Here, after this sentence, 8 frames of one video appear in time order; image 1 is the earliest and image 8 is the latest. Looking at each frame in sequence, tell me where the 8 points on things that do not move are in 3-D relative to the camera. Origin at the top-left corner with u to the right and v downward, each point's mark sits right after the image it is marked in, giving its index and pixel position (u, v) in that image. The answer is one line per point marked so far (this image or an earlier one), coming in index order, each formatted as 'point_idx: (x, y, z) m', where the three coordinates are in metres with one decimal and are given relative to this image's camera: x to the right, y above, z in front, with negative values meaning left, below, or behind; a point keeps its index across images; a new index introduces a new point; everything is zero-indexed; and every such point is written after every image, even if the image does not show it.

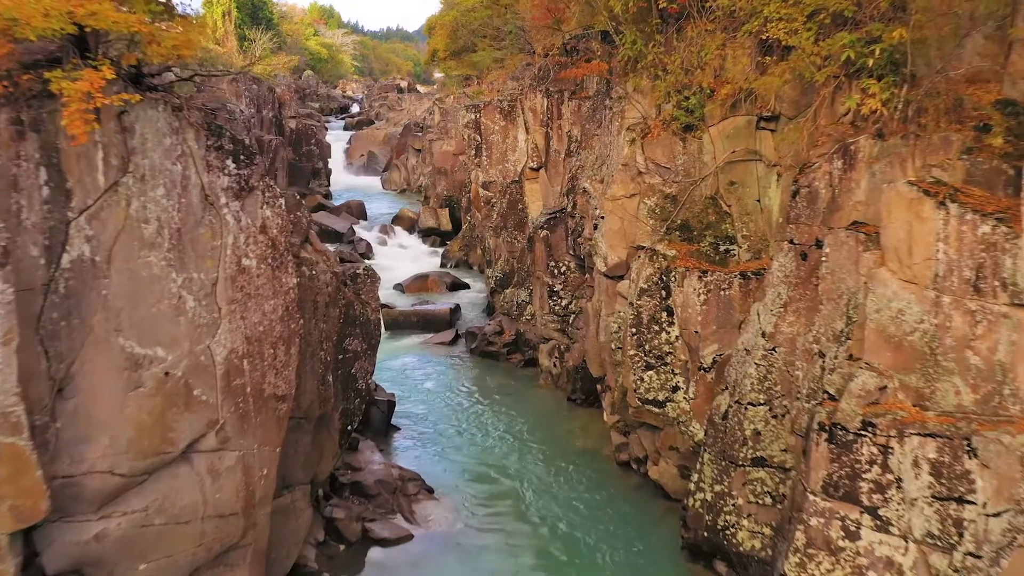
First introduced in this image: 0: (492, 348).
0: (-0.3, -0.8, +16.1) m
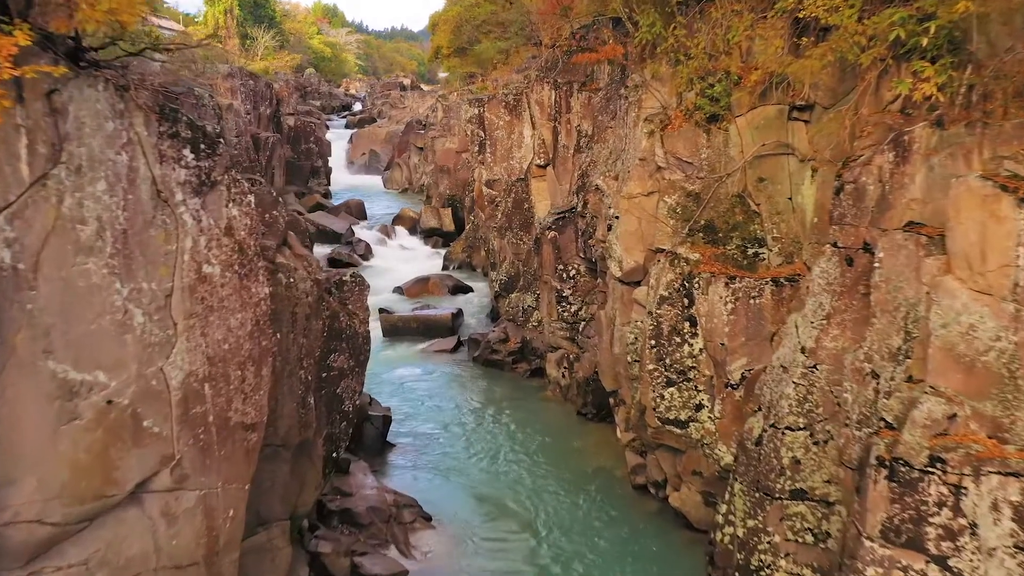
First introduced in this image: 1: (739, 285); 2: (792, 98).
0: (-0.2, -0.8, +15.1) m
1: (+1.6, 0.0, +8.8) m
2: (+2.0, +1.4, +9.0) m
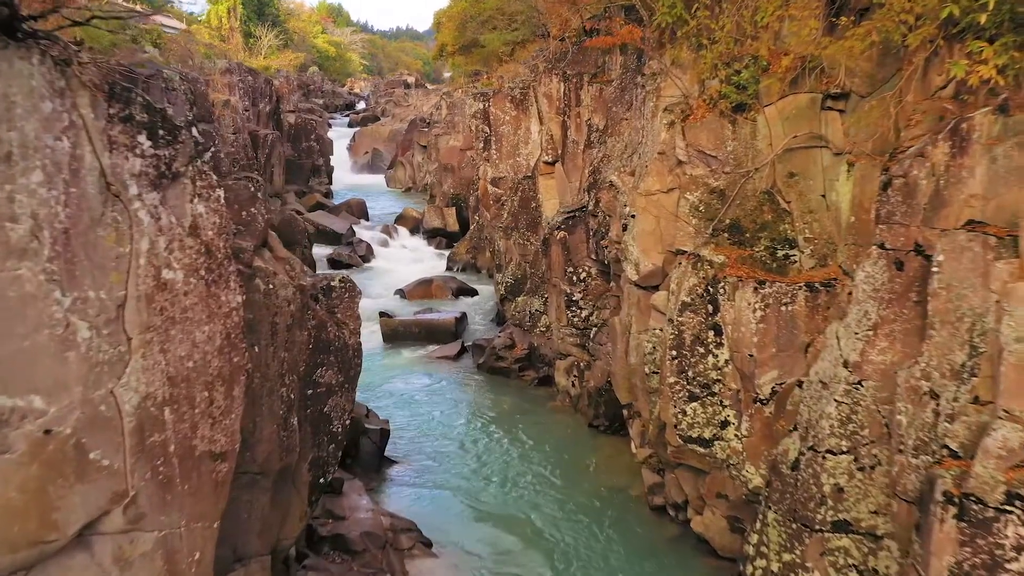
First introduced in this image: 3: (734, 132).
0: (-0.1, -0.9, +14.3) m
1: (+1.6, 0.0, +8.0) m
2: (+2.1, +1.3, +8.1) m
3: (+1.6, +1.1, +8.9) m
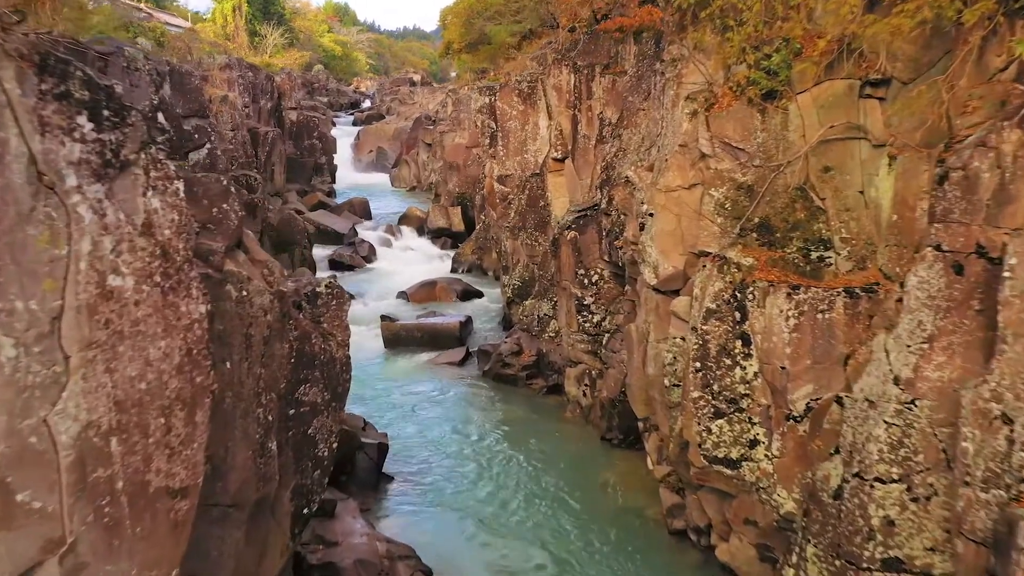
0: (0.0, -0.9, +13.6) m
1: (+1.7, 0.0, +7.2) m
2: (+2.1, +1.3, +7.4) m
3: (+1.6, +1.1, +8.1) m
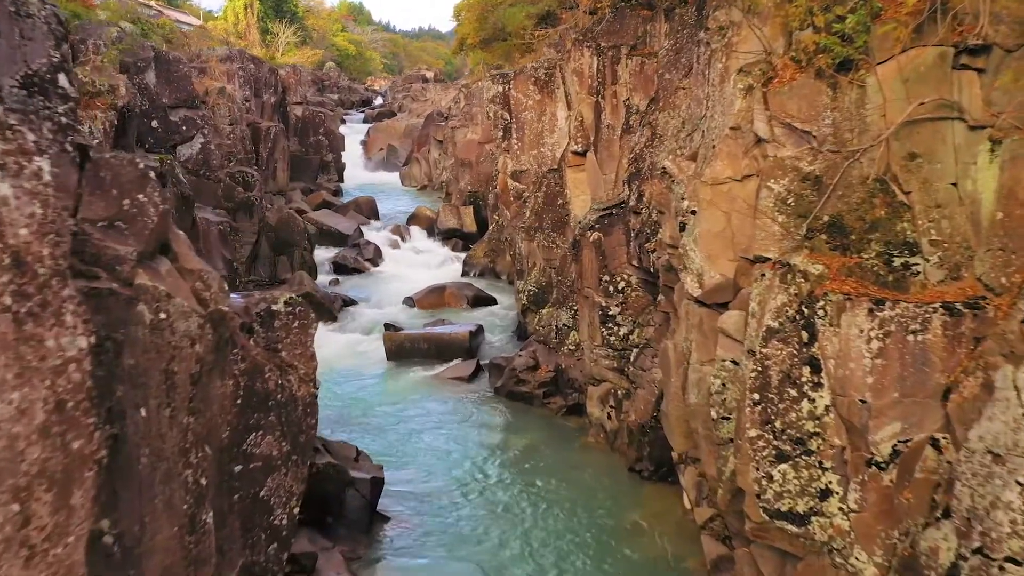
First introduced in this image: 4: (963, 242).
0: (+0.1, -1.0, +12.1) m
1: (+1.8, -0.1, +5.8) m
2: (+2.2, +1.2, +5.9) m
3: (+1.7, +1.0, +6.7) m
4: (+2.2, +0.2, +6.0) m
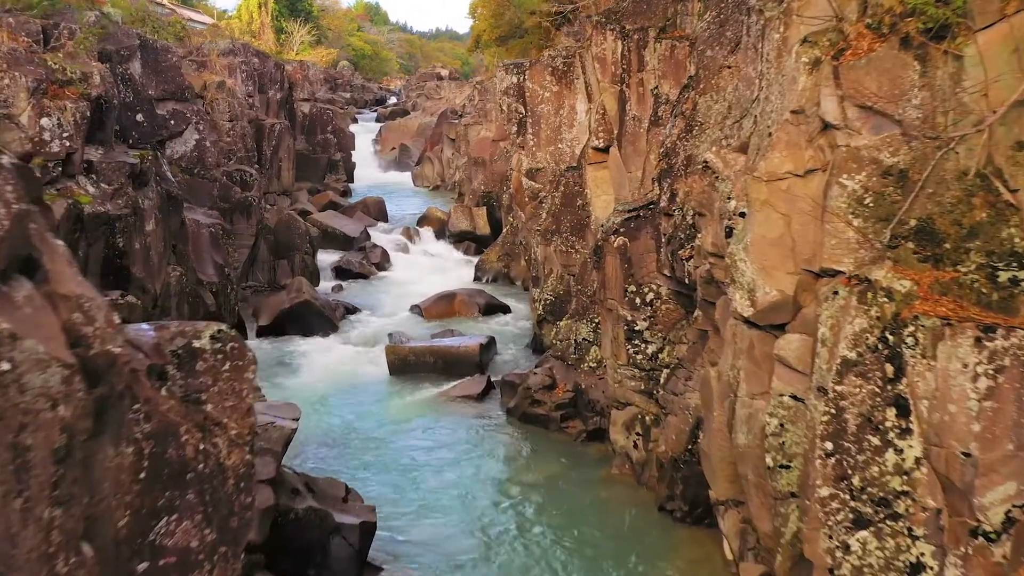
0: (+0.2, -1.1, +10.9) m
1: (+1.8, -0.2, +4.5) m
2: (+2.2, +1.1, +4.6) m
3: (+1.8, +0.9, +5.4) m
4: (+2.2, +0.1, +4.7) m
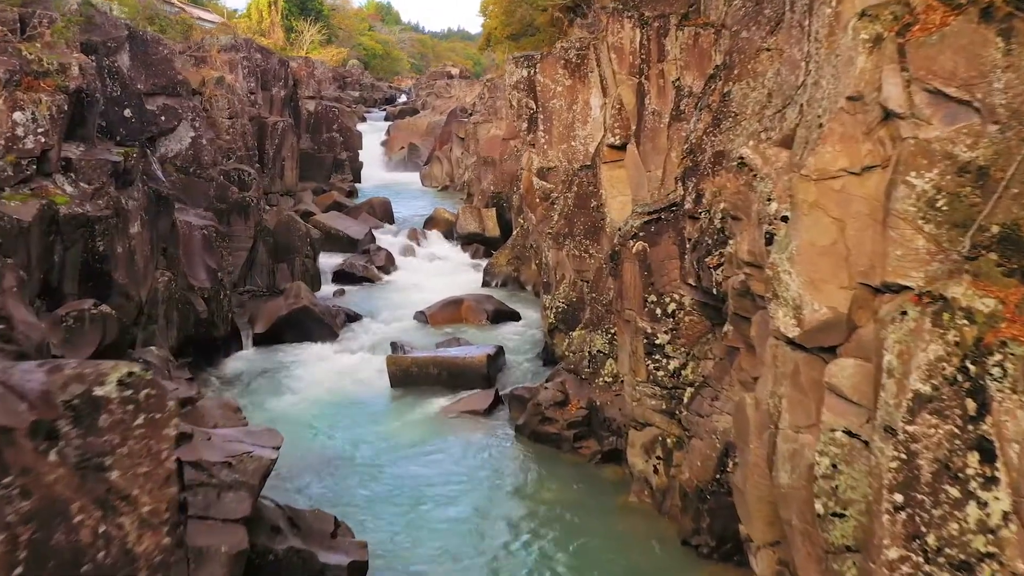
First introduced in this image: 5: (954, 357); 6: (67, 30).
0: (+0.3, -1.1, +10.0) m
1: (+1.8, -0.3, +3.6) m
2: (+2.2, +1.1, +3.8) m
3: (+1.8, +0.9, +4.5) m
4: (+2.3, +0.1, +3.9) m
5: (+1.5, -0.2, +4.3) m
6: (-4.2, +2.5, +12.0) m
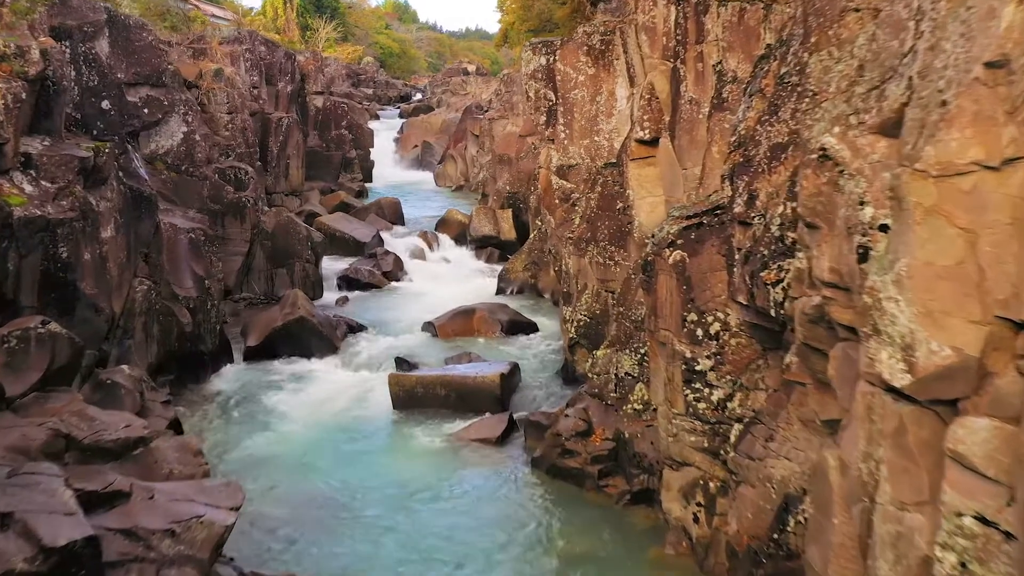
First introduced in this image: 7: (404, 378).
0: (+0.4, -1.2, +8.7) m
1: (+1.8, -0.4, +2.3) m
2: (+2.3, +1.0, +2.5) m
3: (+1.8, +0.7, +3.2) m
4: (+2.3, 0.0, +2.6) m
5: (+1.5, -0.3, +3.0) m
6: (-4.1, +2.4, +10.7) m
7: (-0.9, -0.8, +10.8) m
